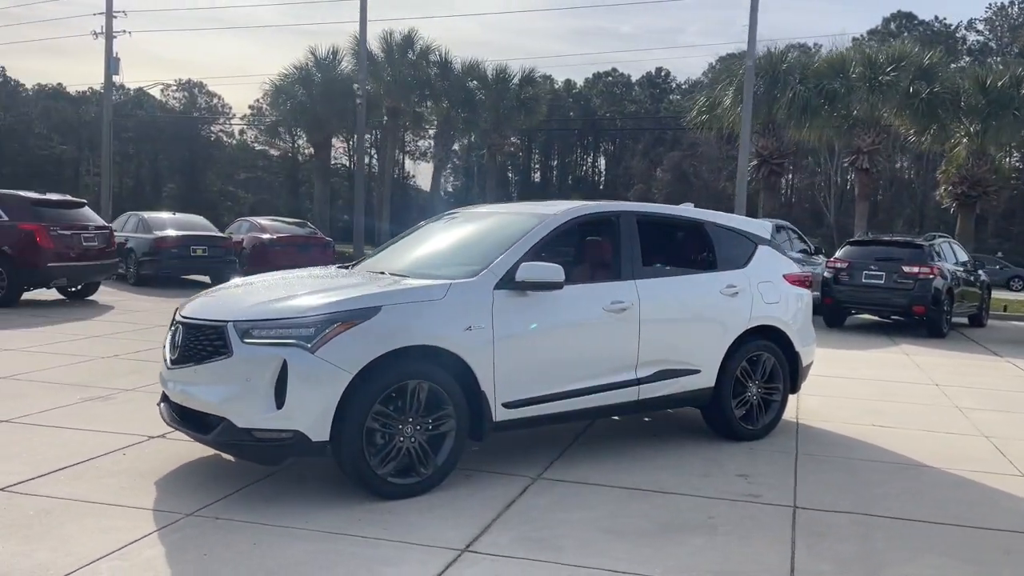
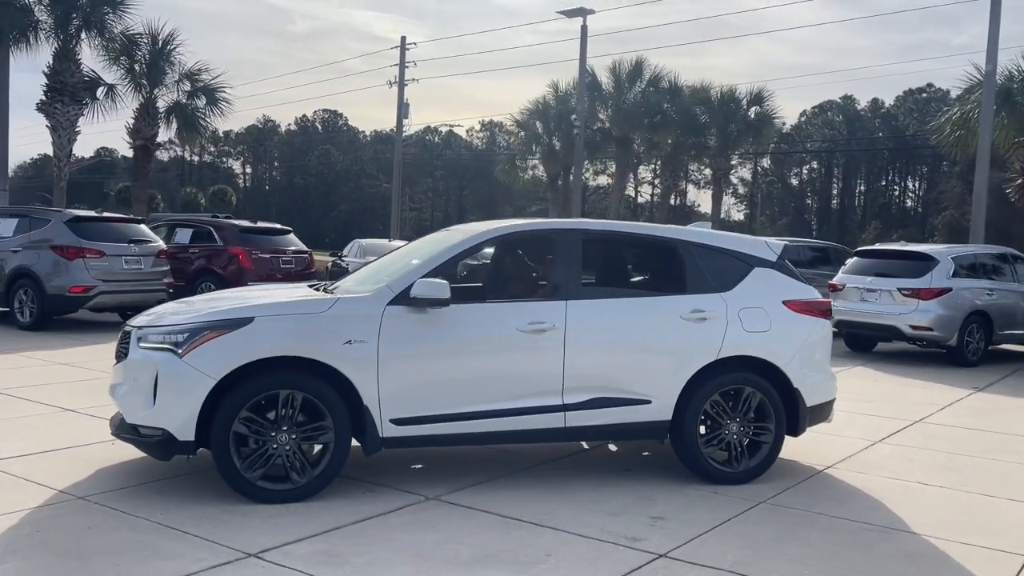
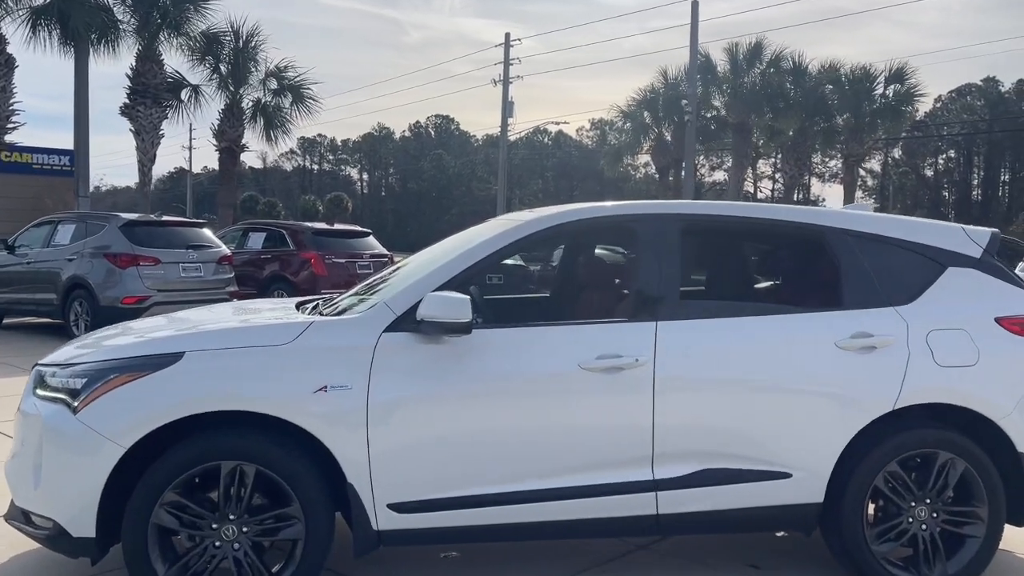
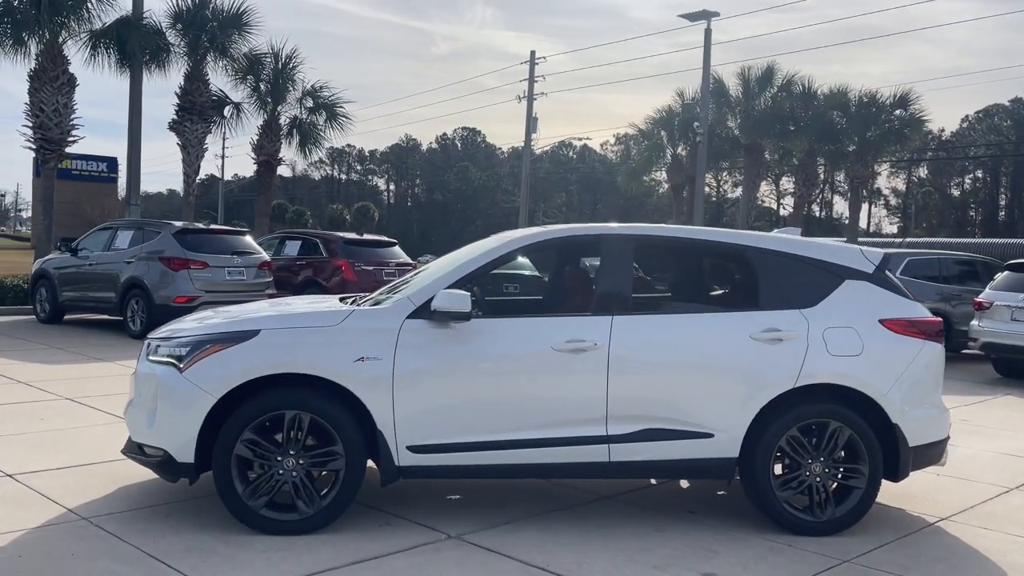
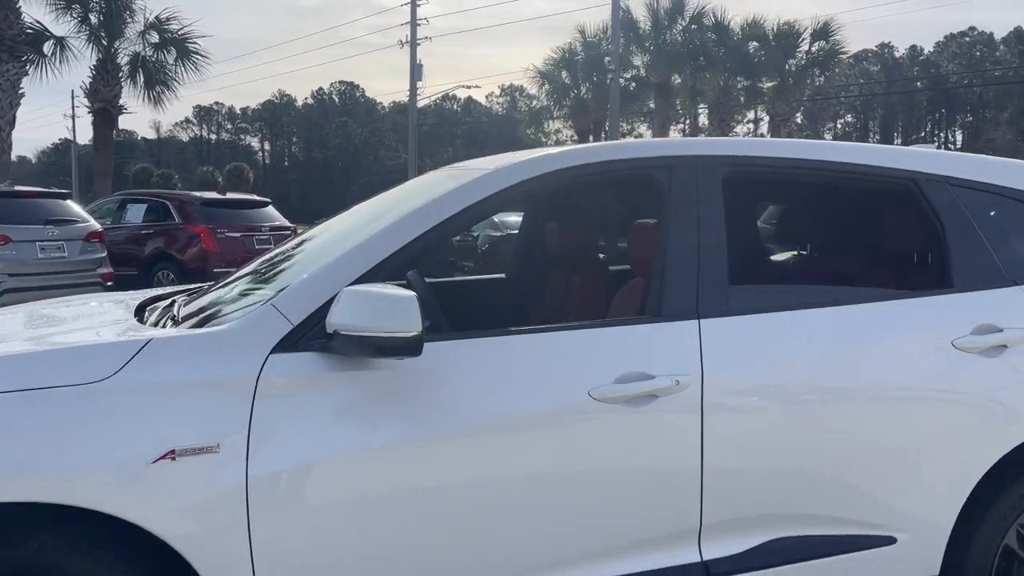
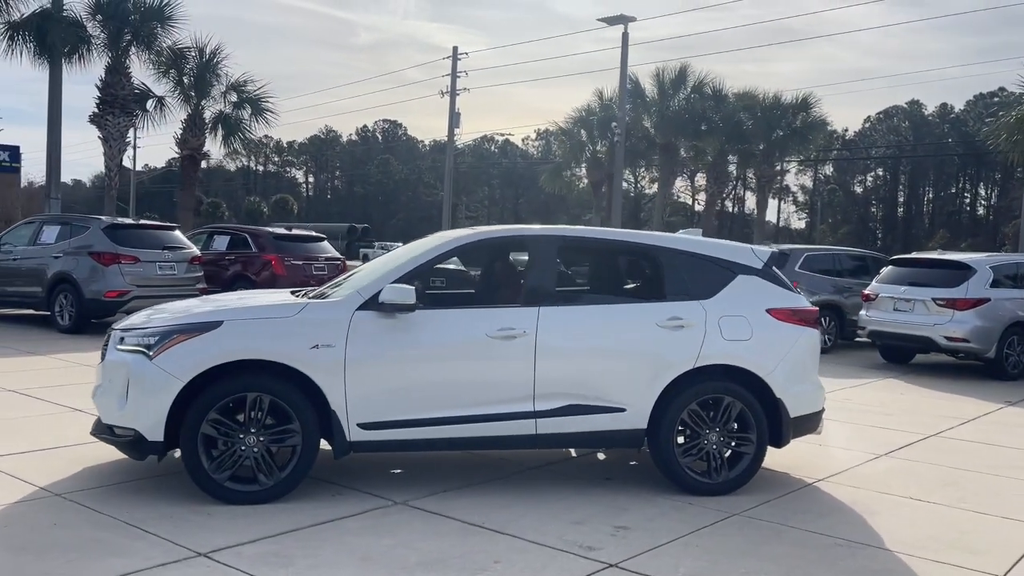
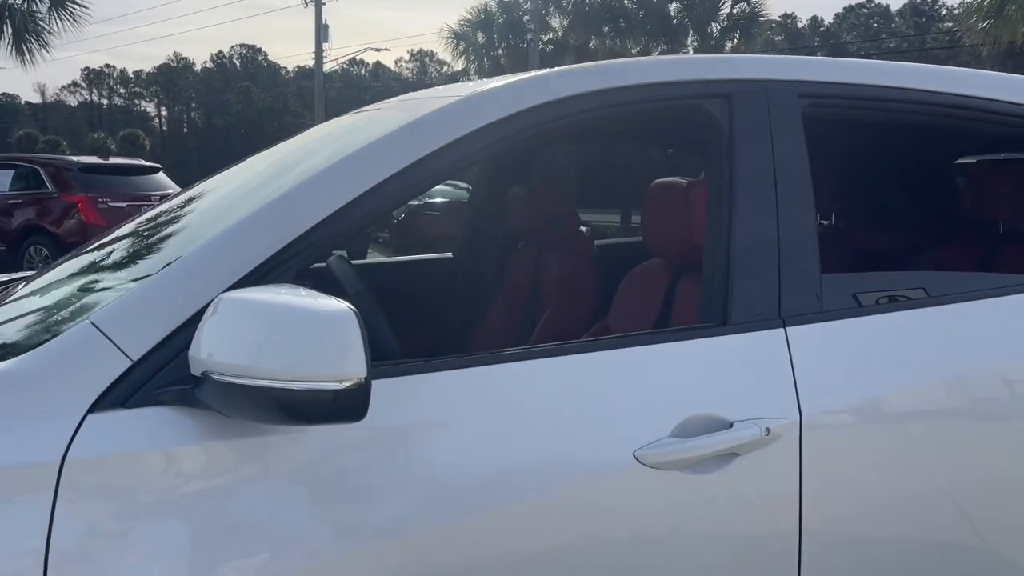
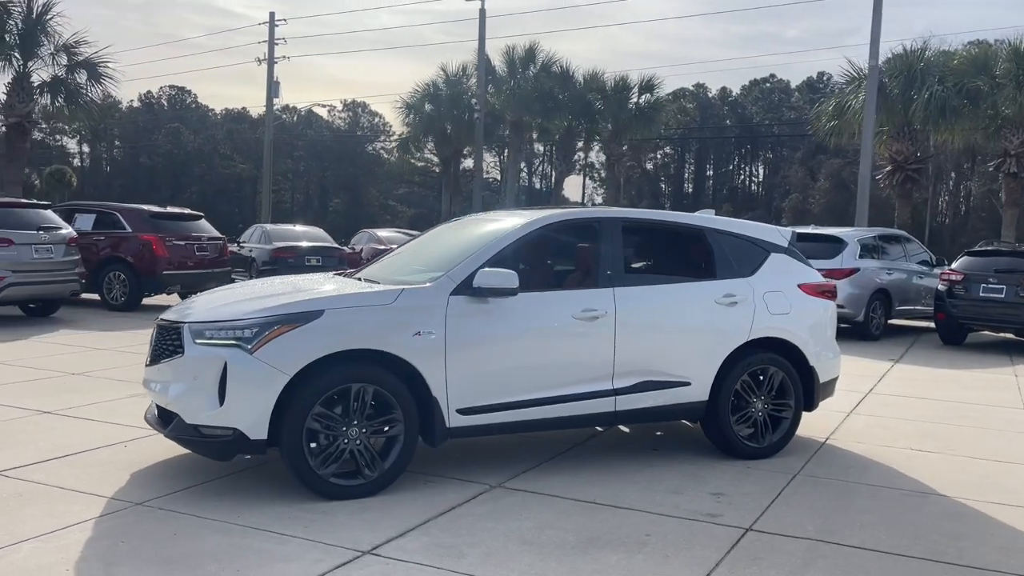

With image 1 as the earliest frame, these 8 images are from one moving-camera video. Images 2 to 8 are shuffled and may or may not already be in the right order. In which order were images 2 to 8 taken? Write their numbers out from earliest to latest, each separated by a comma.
8, 2, 6, 4, 3, 5, 7
